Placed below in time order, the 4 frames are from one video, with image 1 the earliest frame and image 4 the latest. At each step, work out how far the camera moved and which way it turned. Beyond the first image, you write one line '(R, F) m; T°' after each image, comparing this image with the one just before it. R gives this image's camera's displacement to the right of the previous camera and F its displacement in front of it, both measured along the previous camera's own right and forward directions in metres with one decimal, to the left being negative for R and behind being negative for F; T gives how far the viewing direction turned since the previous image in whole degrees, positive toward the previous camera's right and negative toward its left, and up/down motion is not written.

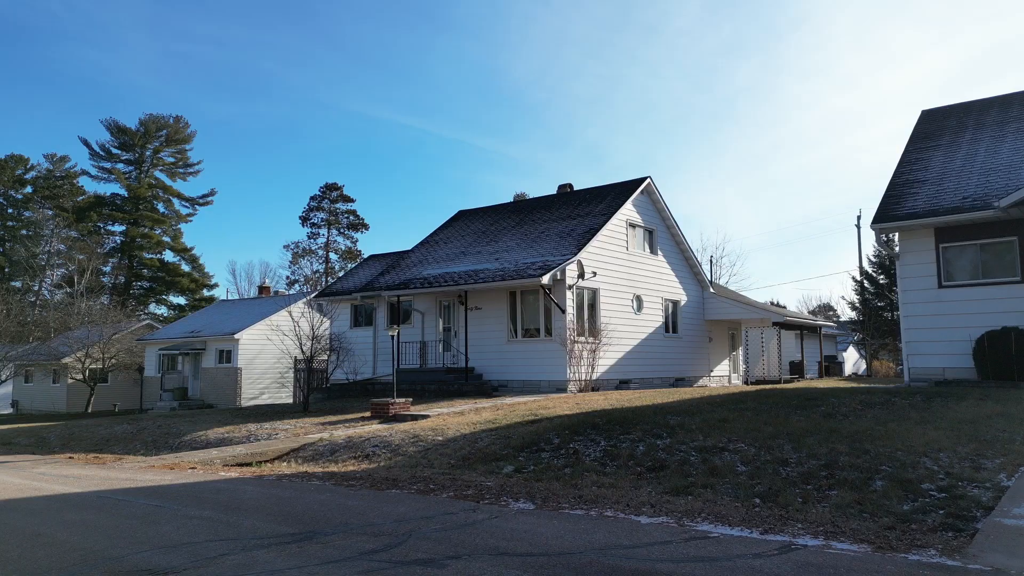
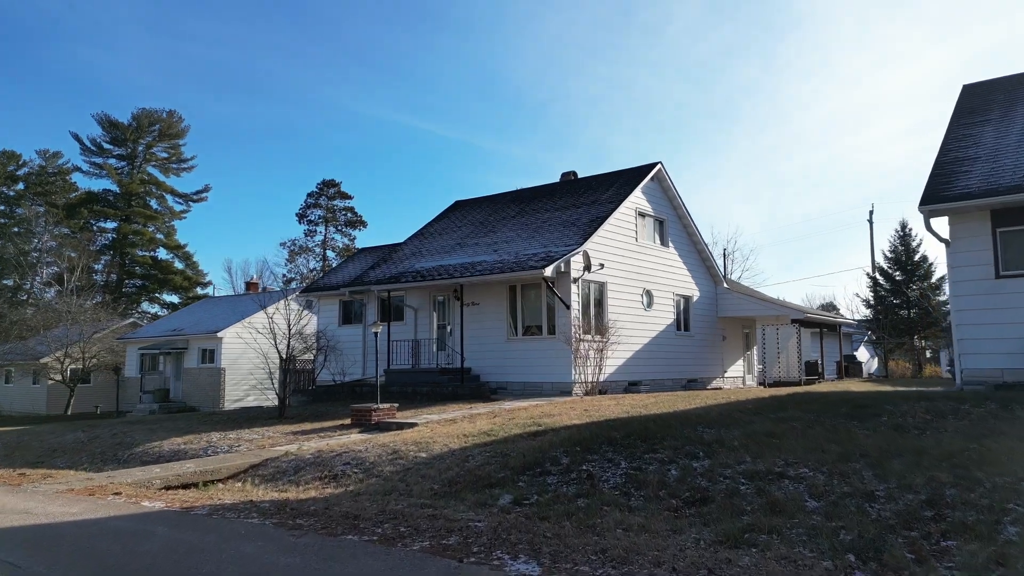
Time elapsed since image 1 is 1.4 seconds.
(0.0, +1.5) m; 0°
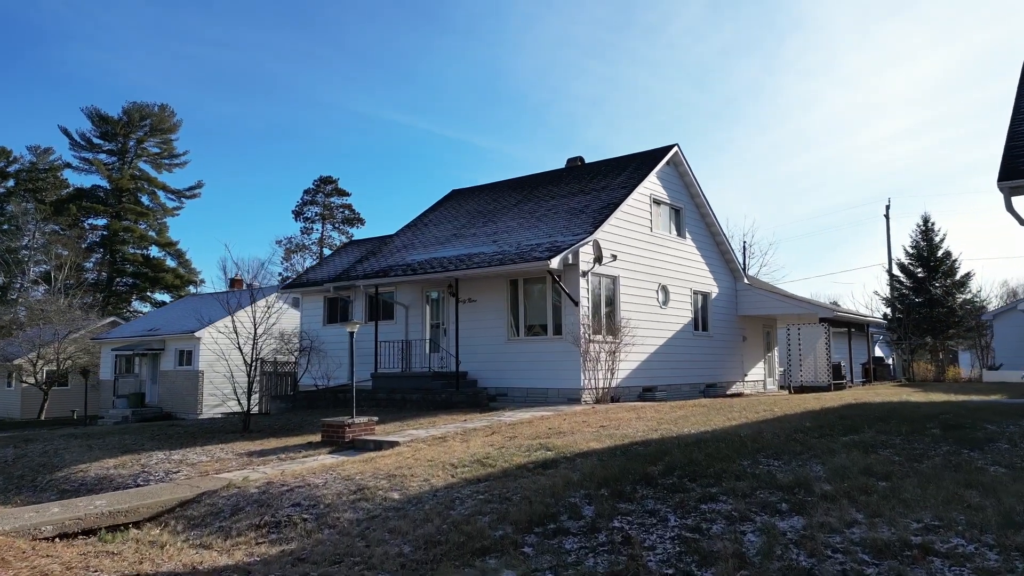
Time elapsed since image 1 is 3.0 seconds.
(0.0, +1.8) m; 0°
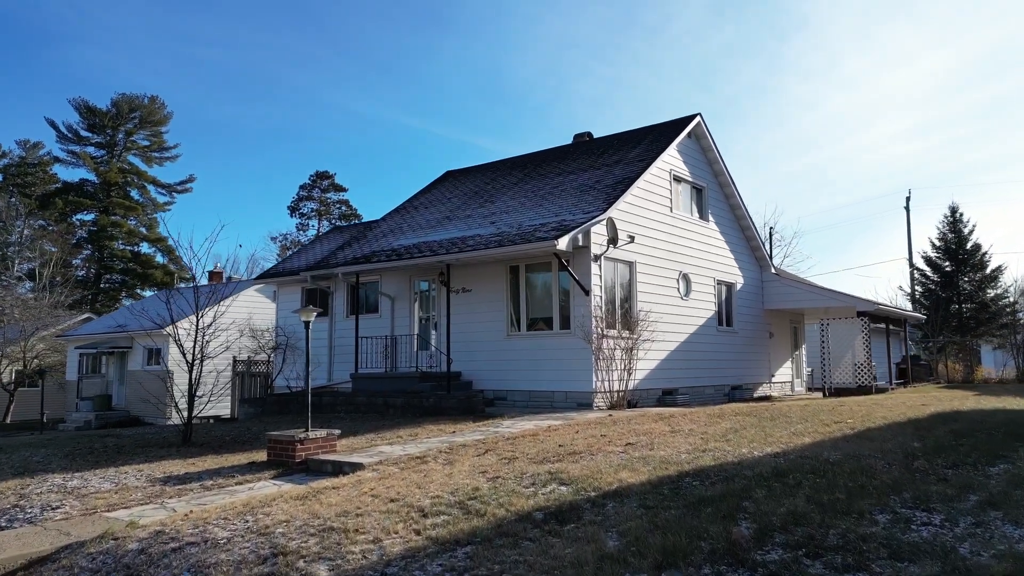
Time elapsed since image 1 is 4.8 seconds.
(0.0, +2.1) m; 0°
